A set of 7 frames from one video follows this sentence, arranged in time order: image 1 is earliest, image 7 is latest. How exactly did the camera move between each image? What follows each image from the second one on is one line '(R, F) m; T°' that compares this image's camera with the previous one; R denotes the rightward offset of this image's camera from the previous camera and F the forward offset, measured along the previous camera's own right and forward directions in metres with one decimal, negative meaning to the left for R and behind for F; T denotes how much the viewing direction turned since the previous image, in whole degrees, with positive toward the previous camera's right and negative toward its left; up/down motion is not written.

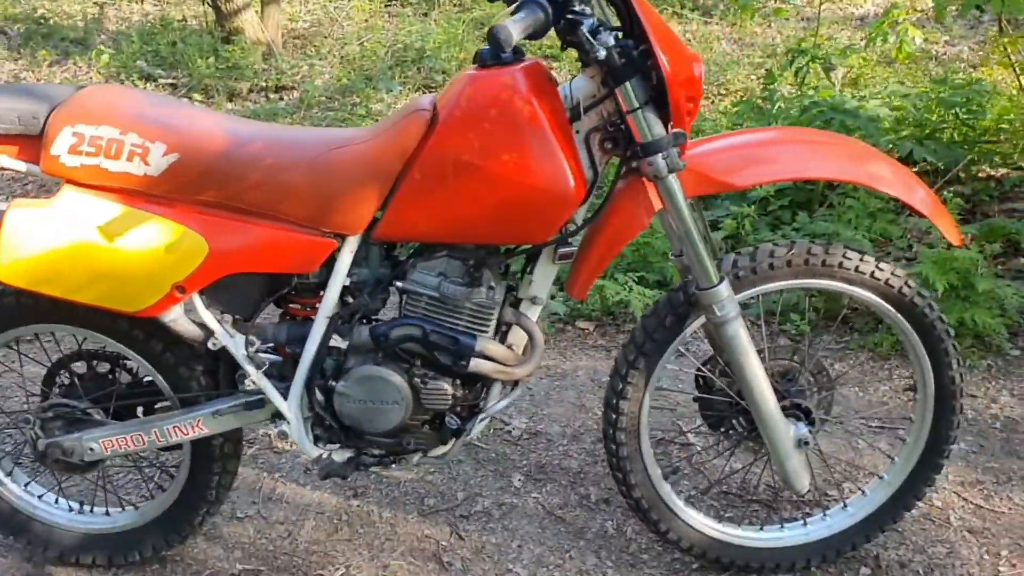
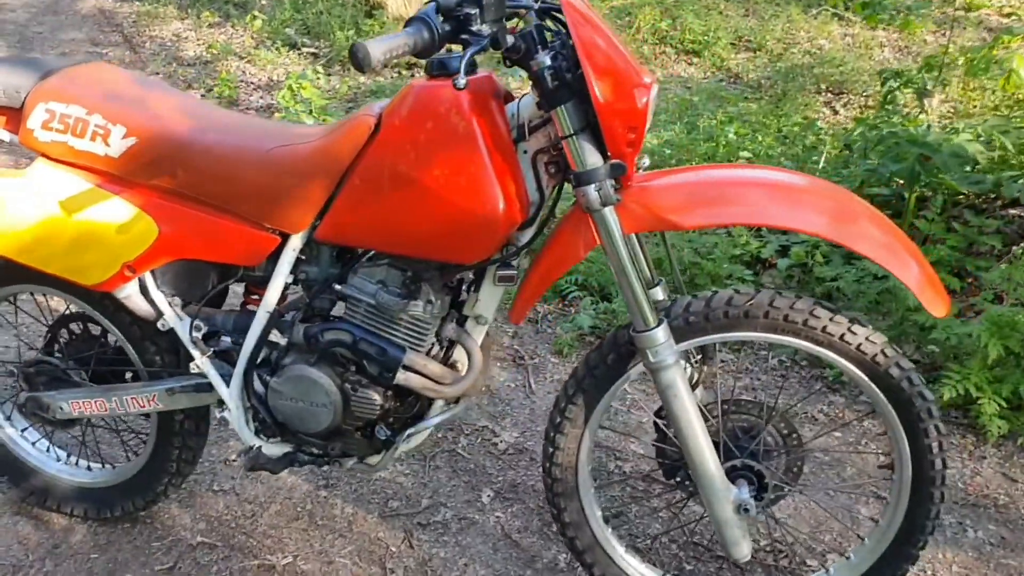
(+0.5, +0.1) m; -11°
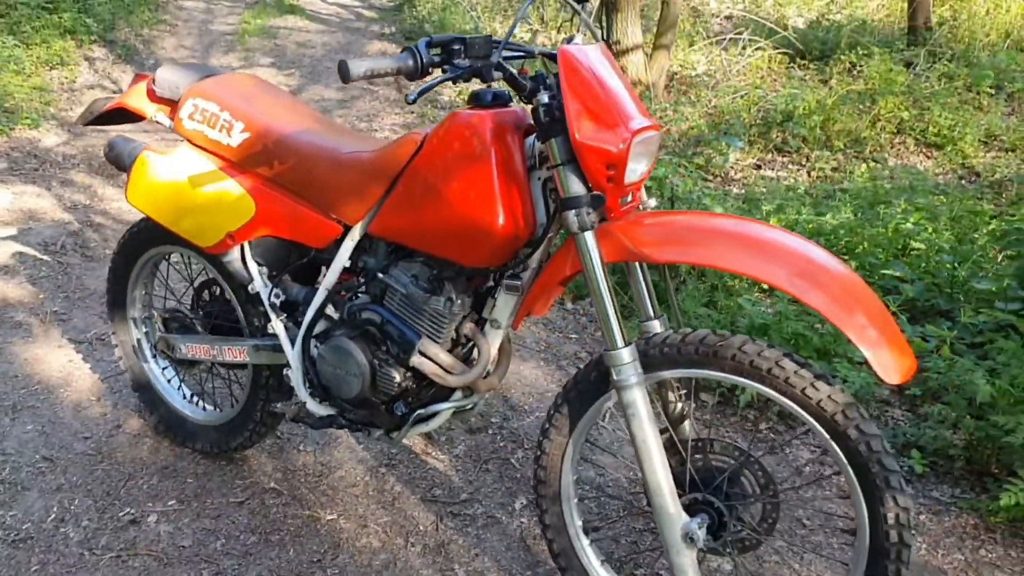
(+0.6, -0.2) m; -16°
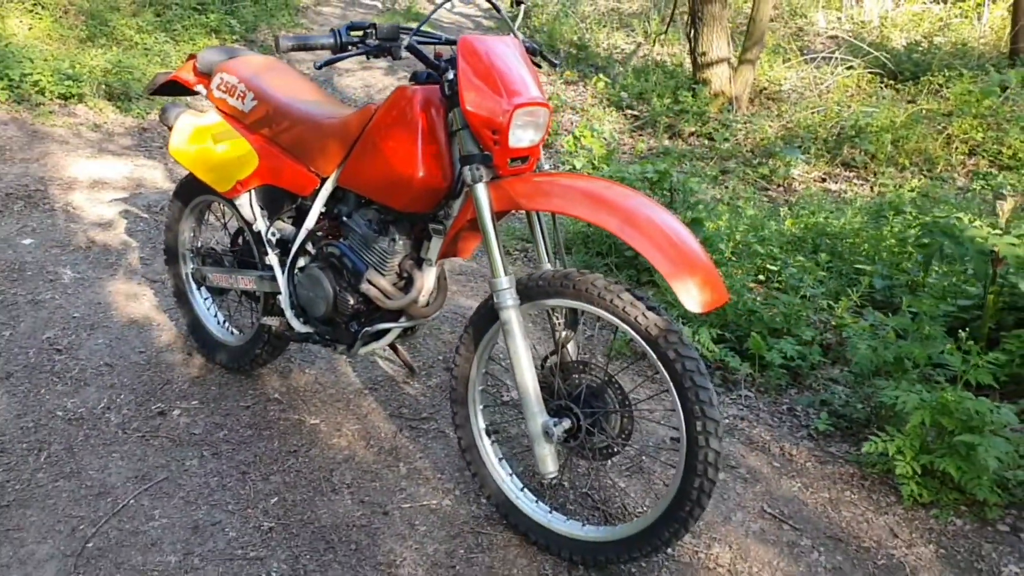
(+0.6, -0.5) m; -8°
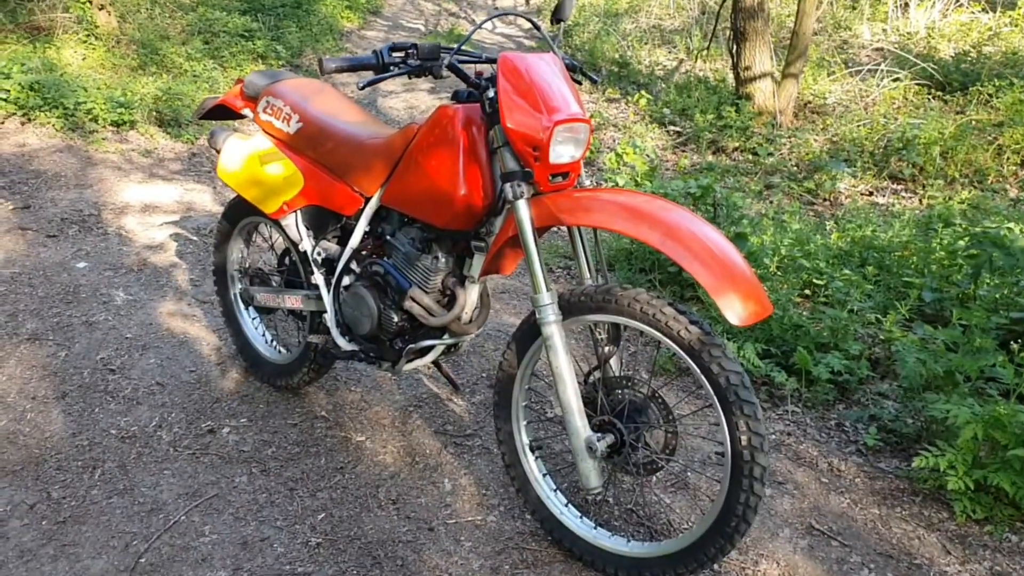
(0.0, 0.0) m; -3°
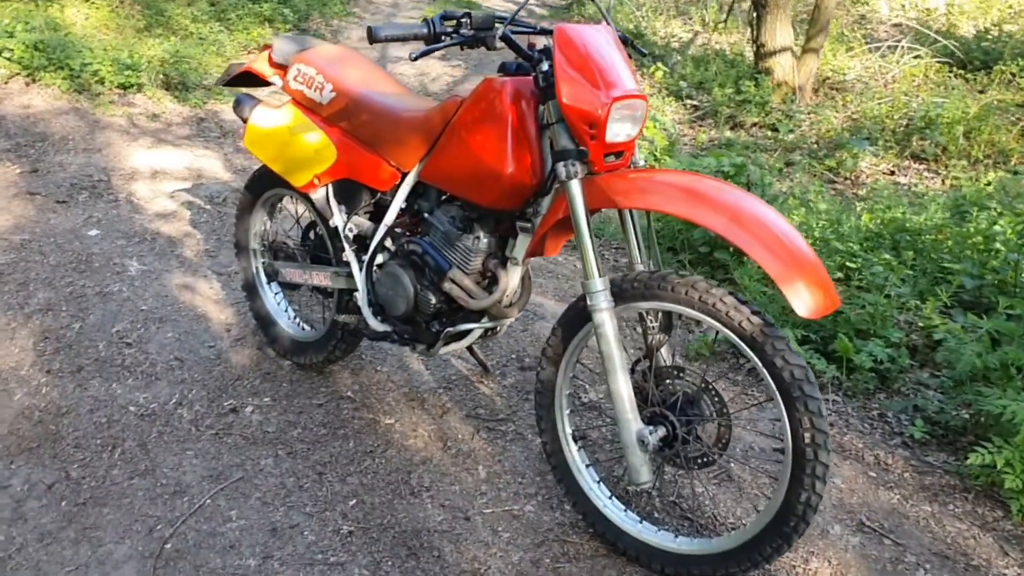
(-0.1, +0.1) m; 0°
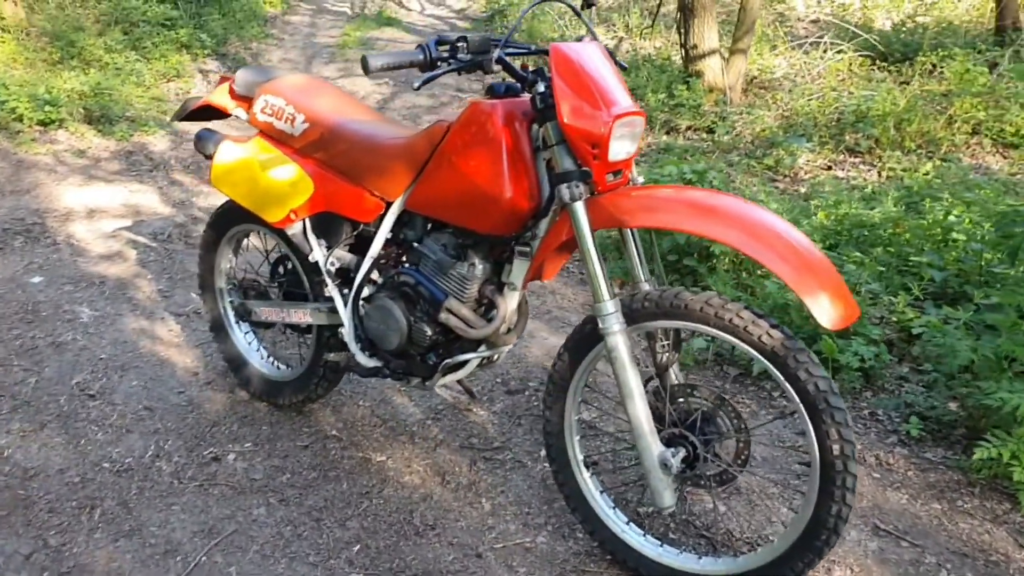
(-0.2, +0.1) m; +4°
